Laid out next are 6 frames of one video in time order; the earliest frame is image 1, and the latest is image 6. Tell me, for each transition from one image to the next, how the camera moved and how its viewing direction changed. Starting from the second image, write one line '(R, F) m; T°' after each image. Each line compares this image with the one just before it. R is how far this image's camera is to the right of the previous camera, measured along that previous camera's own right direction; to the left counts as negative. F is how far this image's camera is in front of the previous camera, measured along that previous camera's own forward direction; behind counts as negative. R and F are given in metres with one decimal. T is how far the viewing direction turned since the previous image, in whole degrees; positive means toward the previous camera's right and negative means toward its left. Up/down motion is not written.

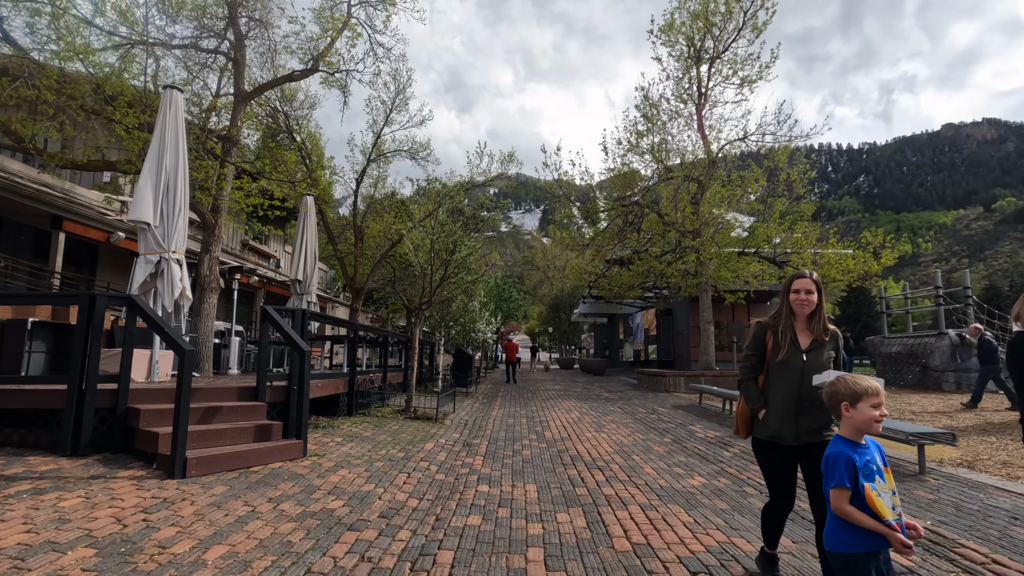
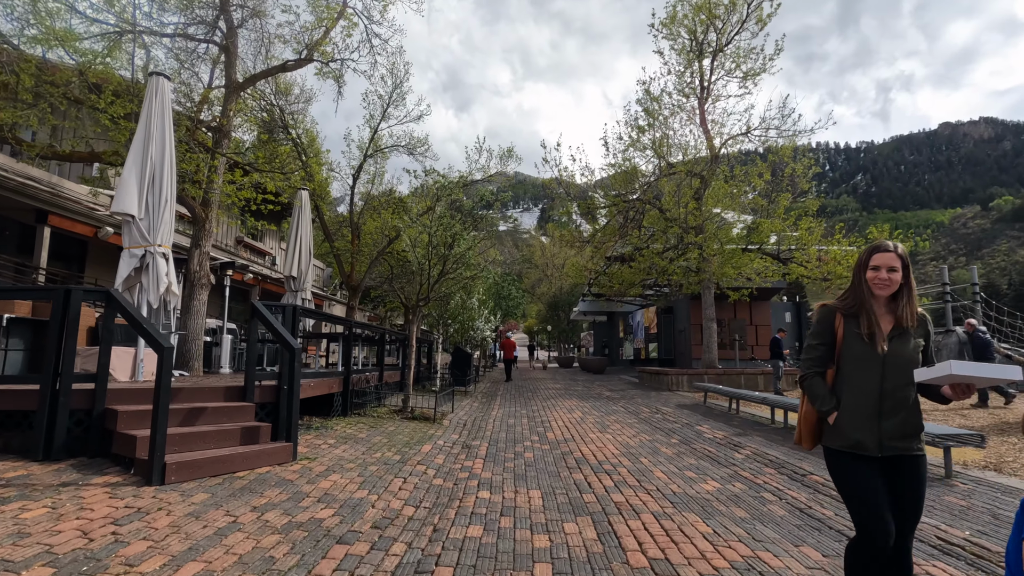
(0.0, +0.3) m; 0°
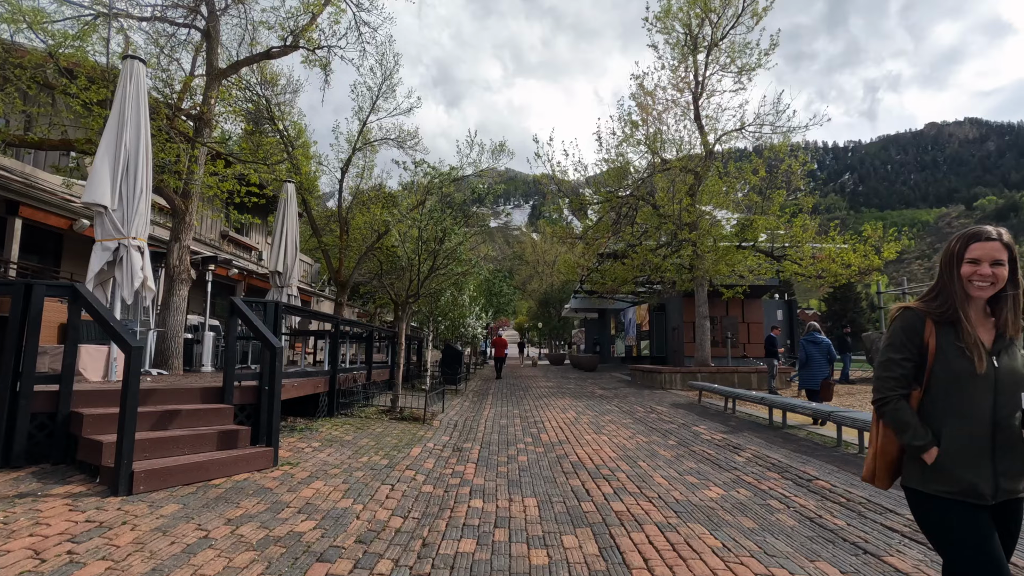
(0.0, +0.3) m; +1°
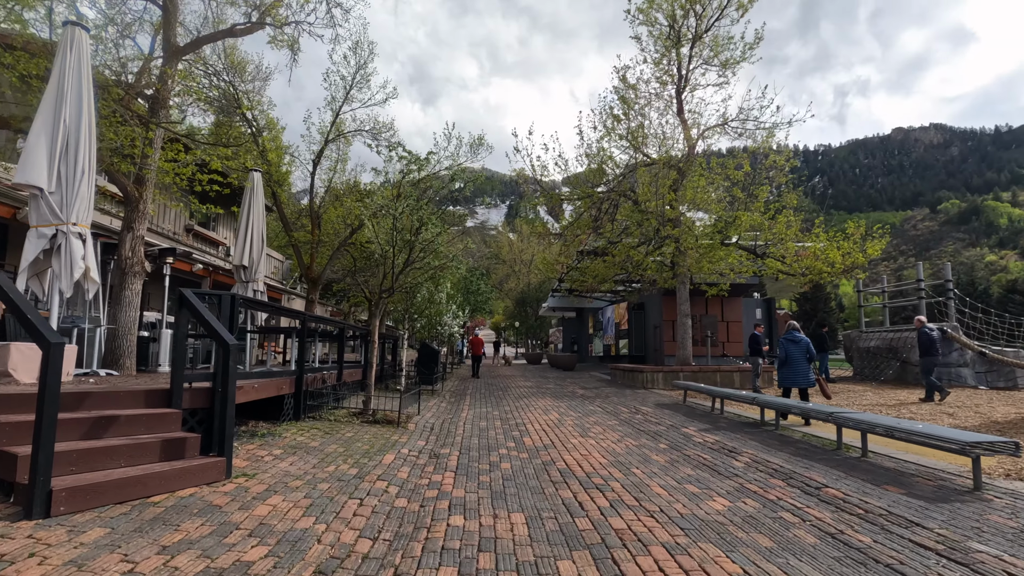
(-0.1, +0.5) m; +2°
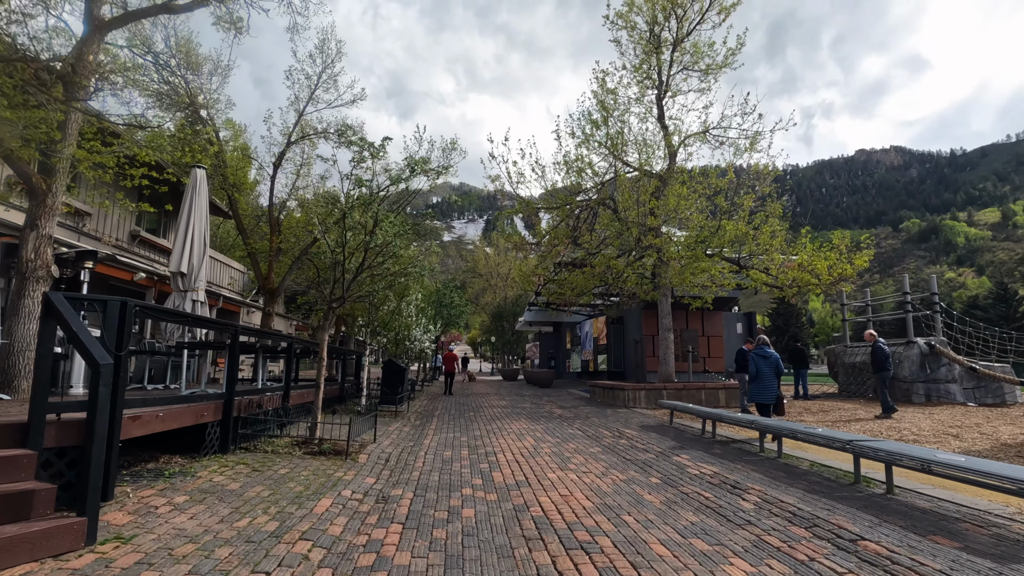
(+0.1, +0.9) m; +2°
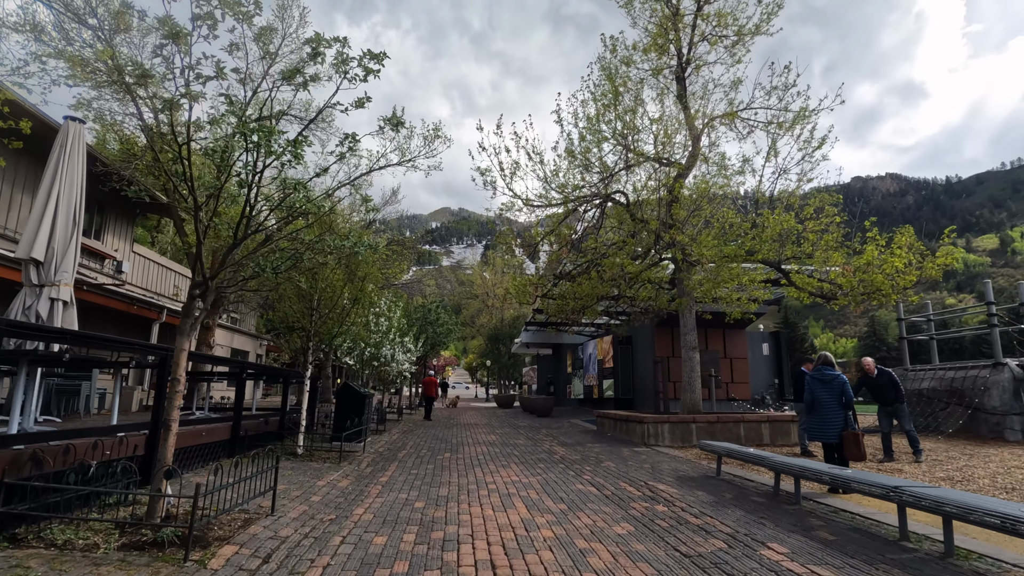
(+0.2, +2.7) m; 0°
